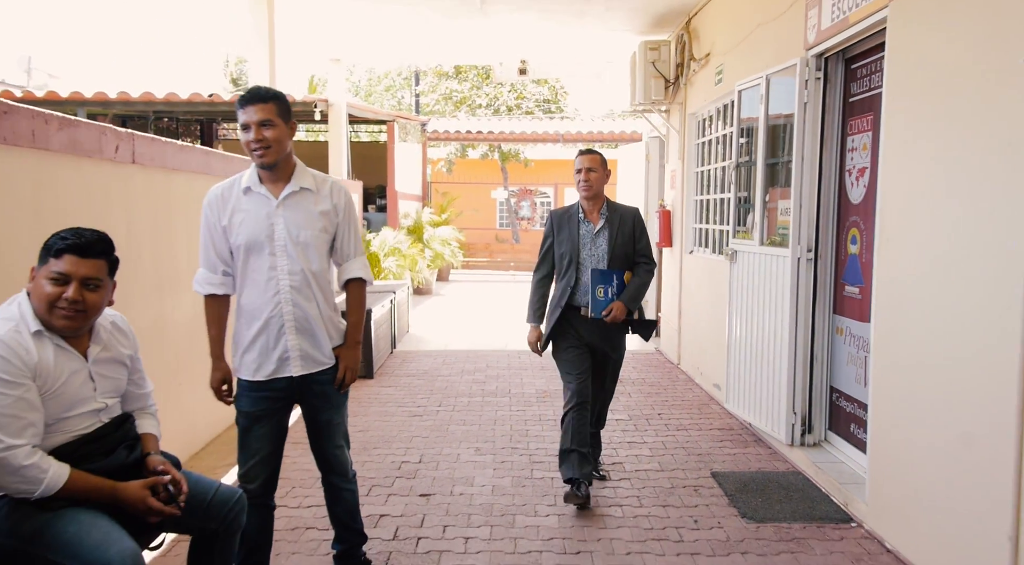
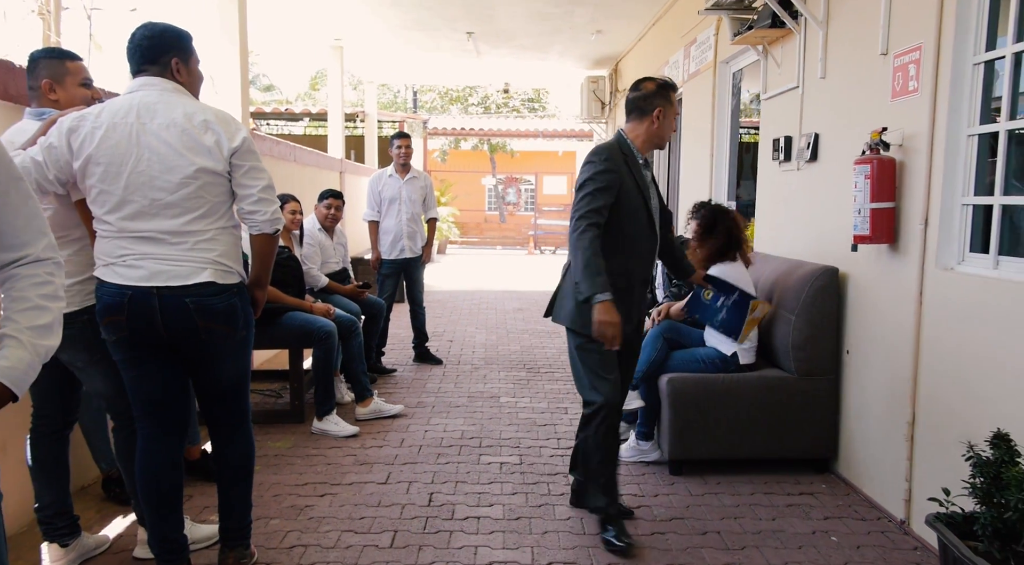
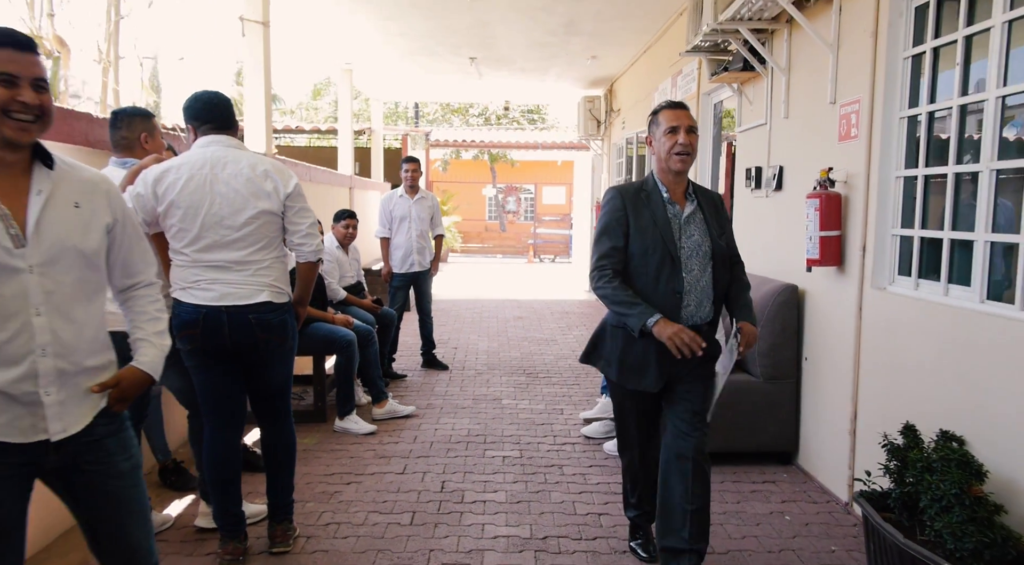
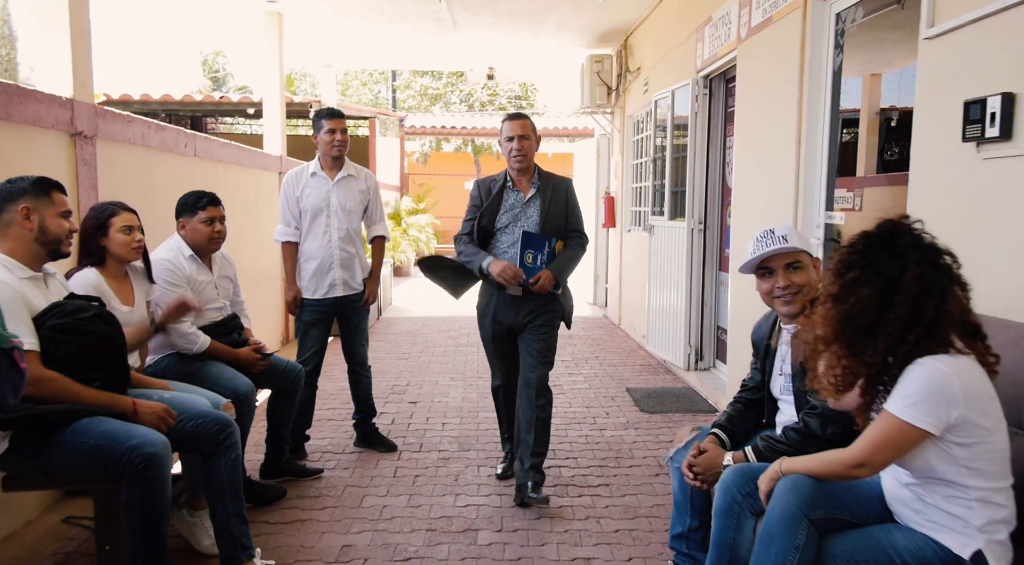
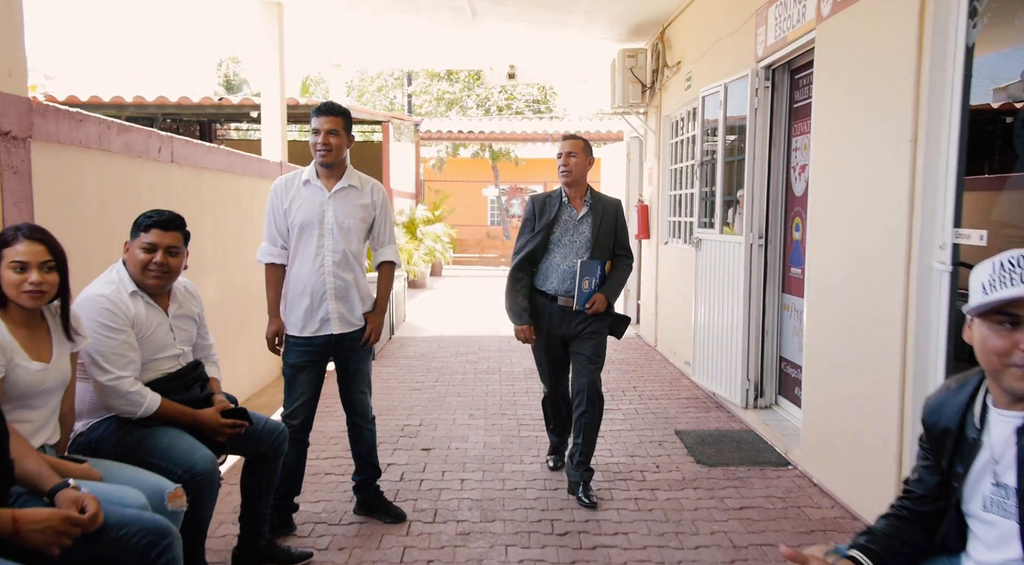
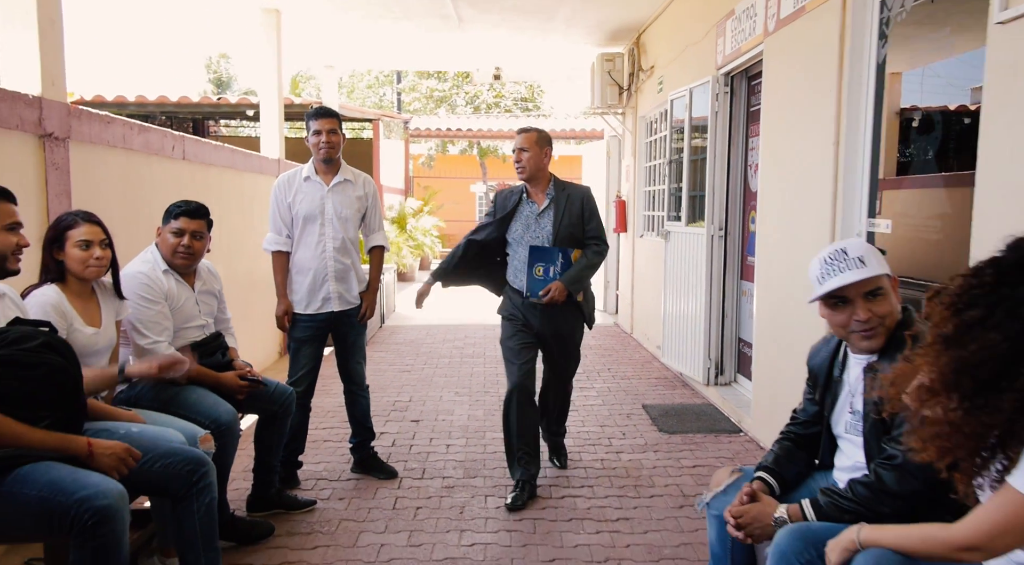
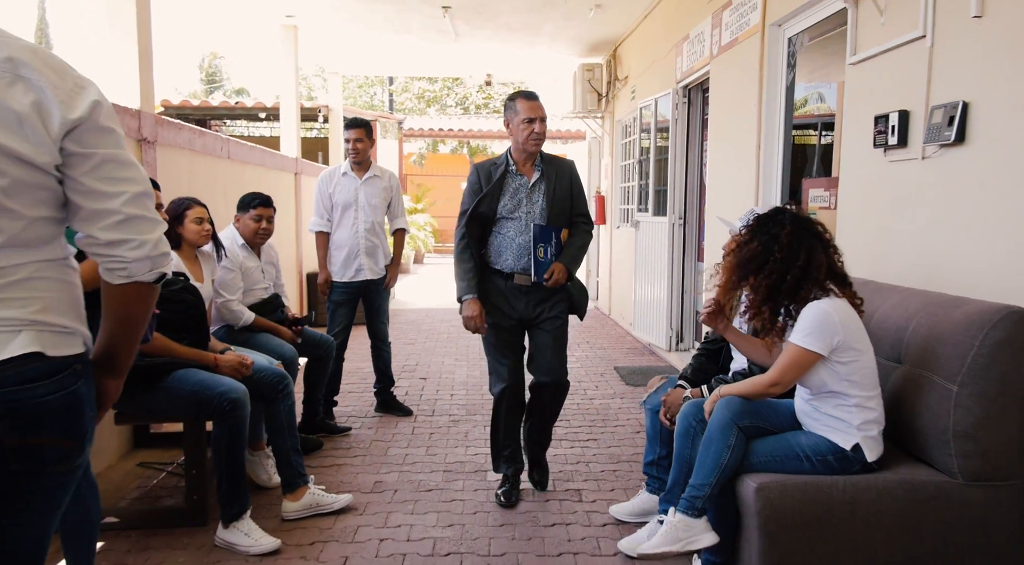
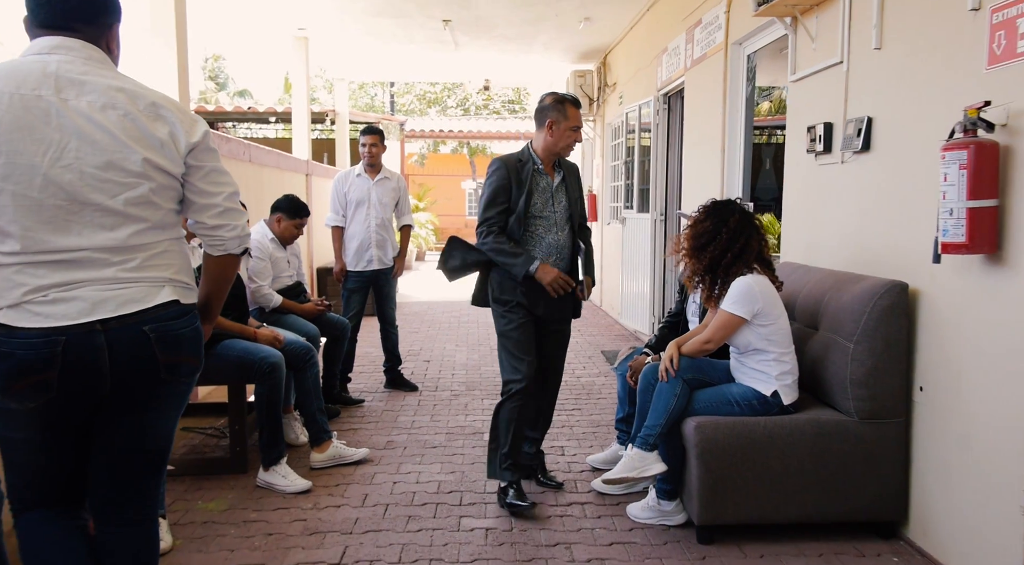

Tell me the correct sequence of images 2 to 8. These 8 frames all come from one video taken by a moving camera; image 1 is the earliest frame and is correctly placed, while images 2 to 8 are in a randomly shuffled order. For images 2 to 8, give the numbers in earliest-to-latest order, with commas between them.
5, 6, 4, 7, 8, 2, 3
